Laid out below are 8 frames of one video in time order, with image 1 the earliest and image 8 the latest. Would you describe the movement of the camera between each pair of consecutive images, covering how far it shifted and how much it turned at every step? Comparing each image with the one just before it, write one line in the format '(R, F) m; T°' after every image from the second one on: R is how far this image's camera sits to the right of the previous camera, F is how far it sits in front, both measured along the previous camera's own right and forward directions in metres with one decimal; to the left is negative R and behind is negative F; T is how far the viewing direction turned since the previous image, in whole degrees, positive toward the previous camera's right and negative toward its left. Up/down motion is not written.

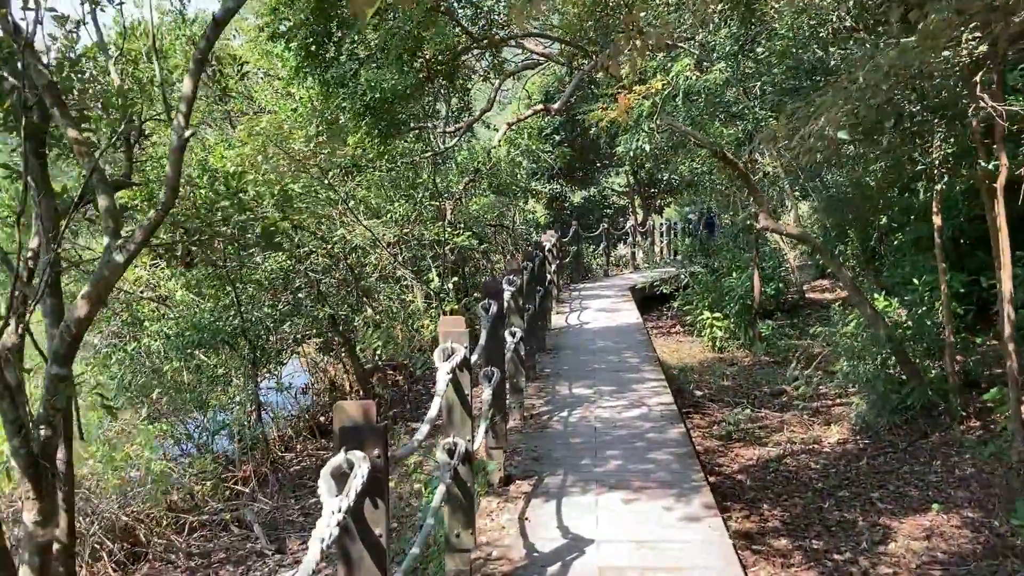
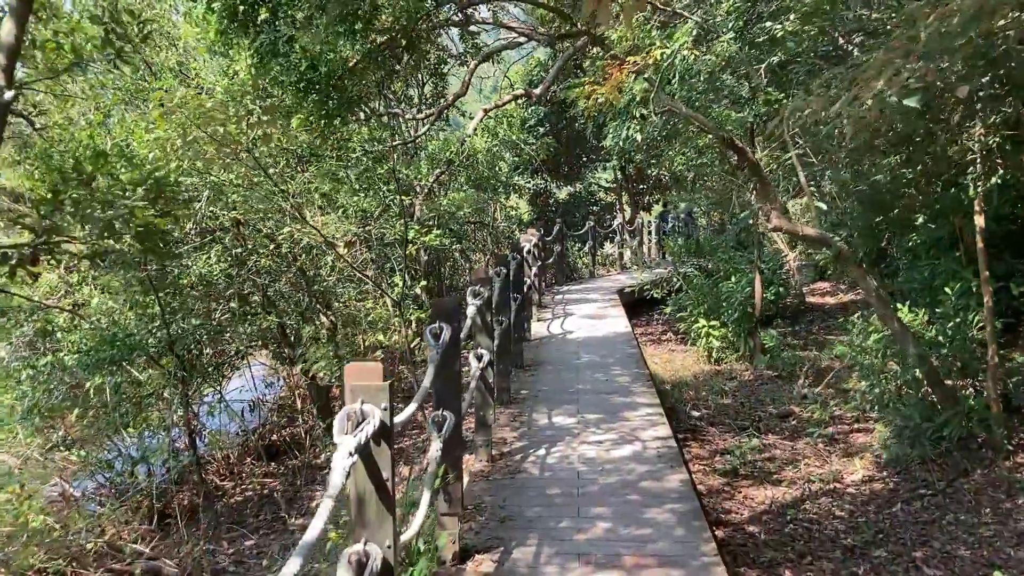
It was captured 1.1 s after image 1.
(+0.1, +0.8) m; +1°
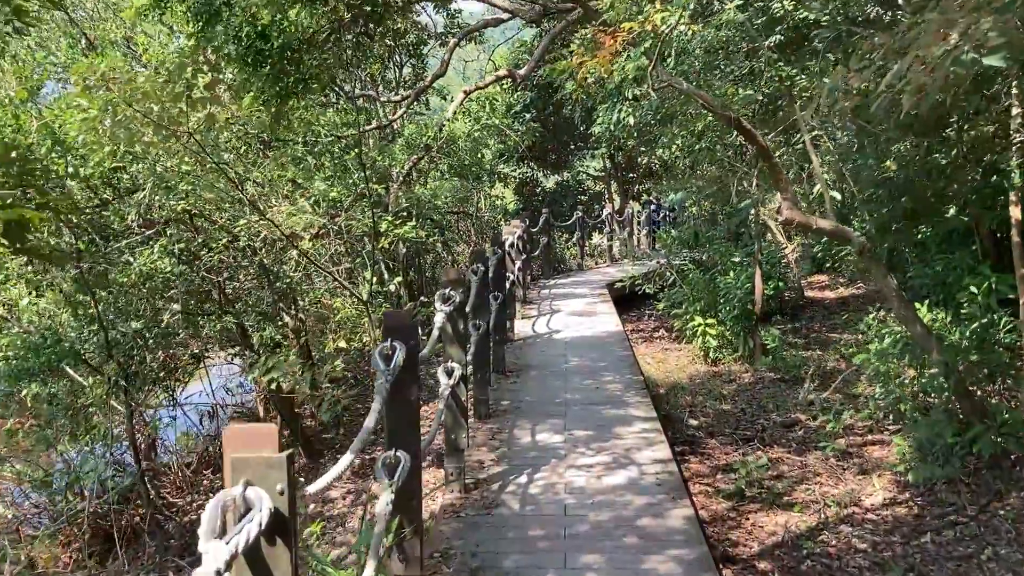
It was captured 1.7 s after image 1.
(0.0, +0.5) m; +1°
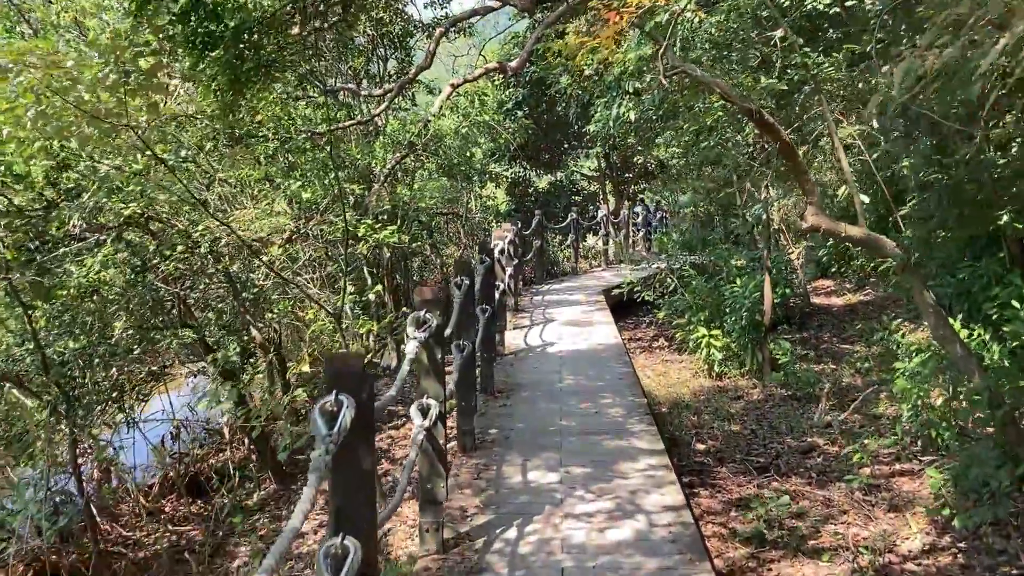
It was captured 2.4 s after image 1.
(0.0, +0.5) m; 0°
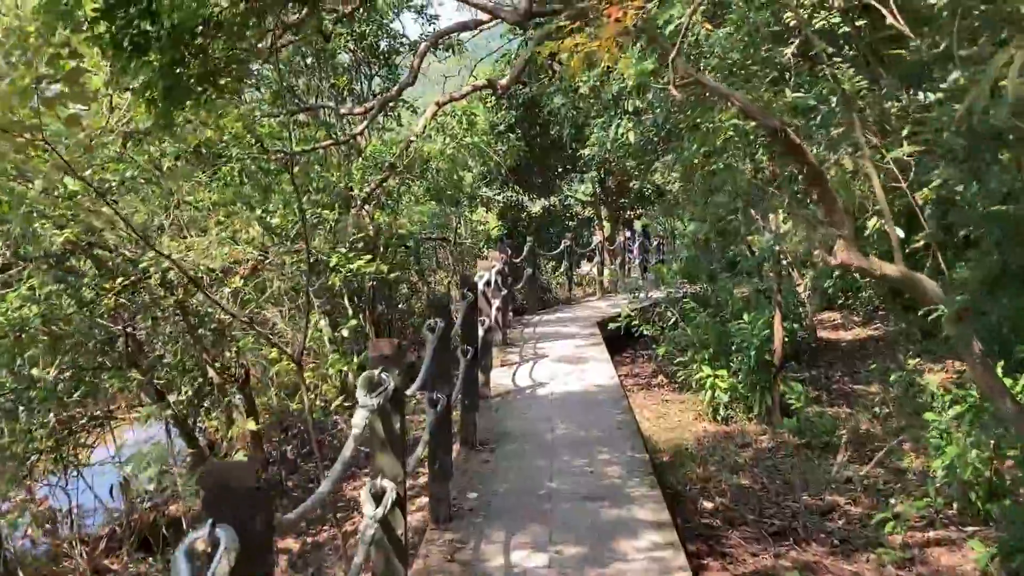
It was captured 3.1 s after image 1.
(0.0, +0.5) m; 0°
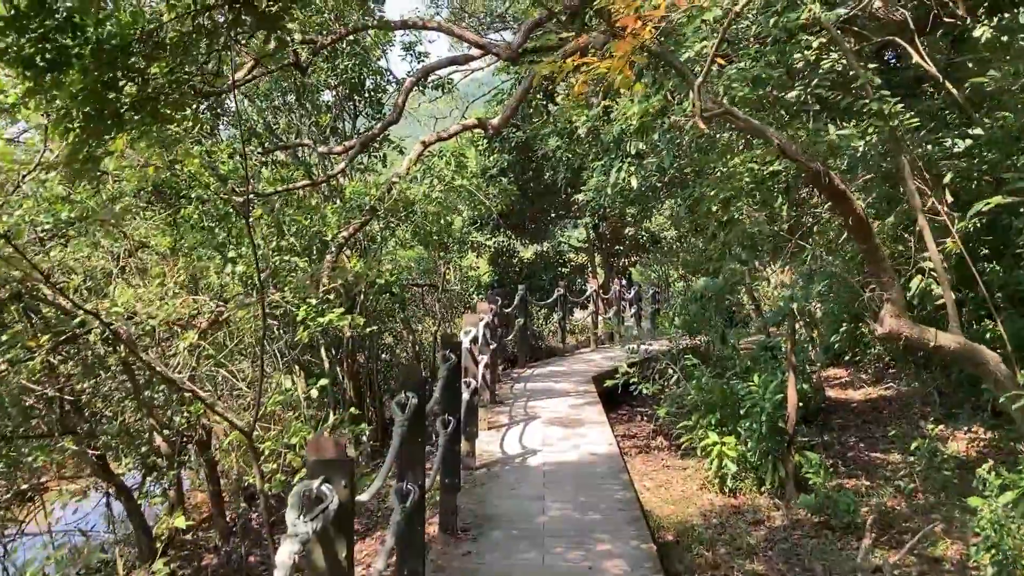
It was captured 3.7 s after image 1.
(0.0, +0.5) m; +1°
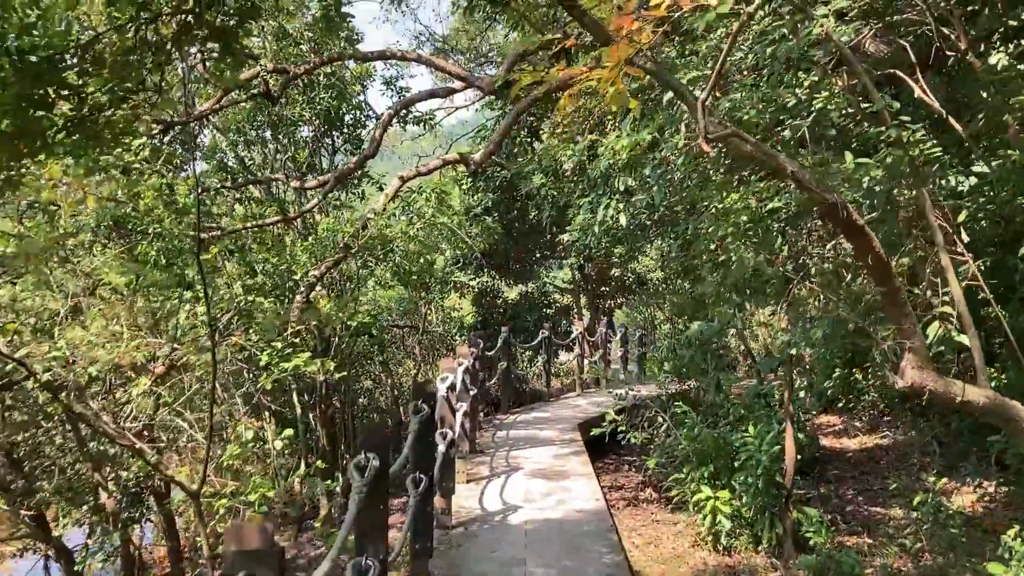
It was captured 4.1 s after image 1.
(0.0, +0.3) m; +1°
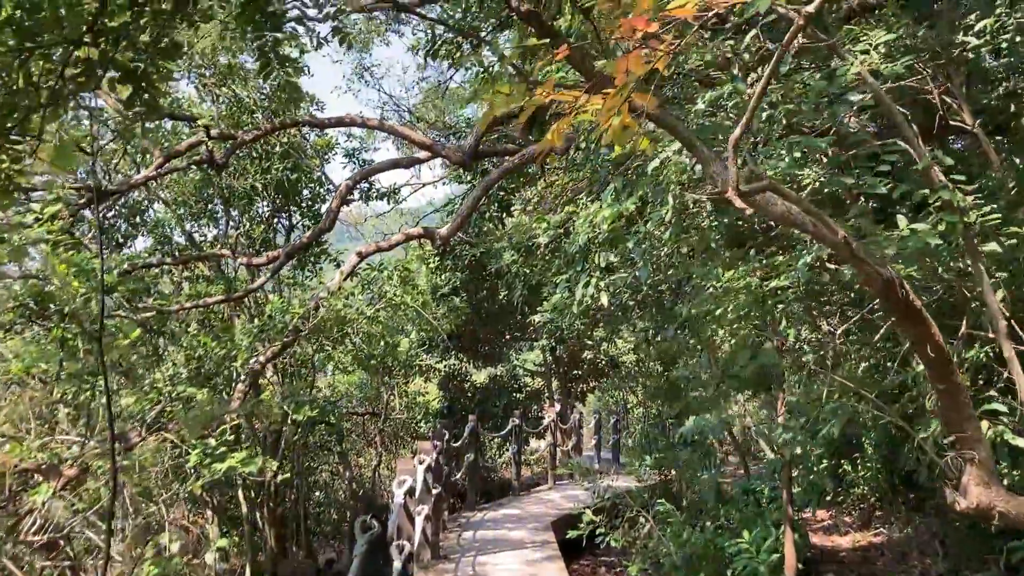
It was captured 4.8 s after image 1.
(0.0, +0.4) m; +2°
